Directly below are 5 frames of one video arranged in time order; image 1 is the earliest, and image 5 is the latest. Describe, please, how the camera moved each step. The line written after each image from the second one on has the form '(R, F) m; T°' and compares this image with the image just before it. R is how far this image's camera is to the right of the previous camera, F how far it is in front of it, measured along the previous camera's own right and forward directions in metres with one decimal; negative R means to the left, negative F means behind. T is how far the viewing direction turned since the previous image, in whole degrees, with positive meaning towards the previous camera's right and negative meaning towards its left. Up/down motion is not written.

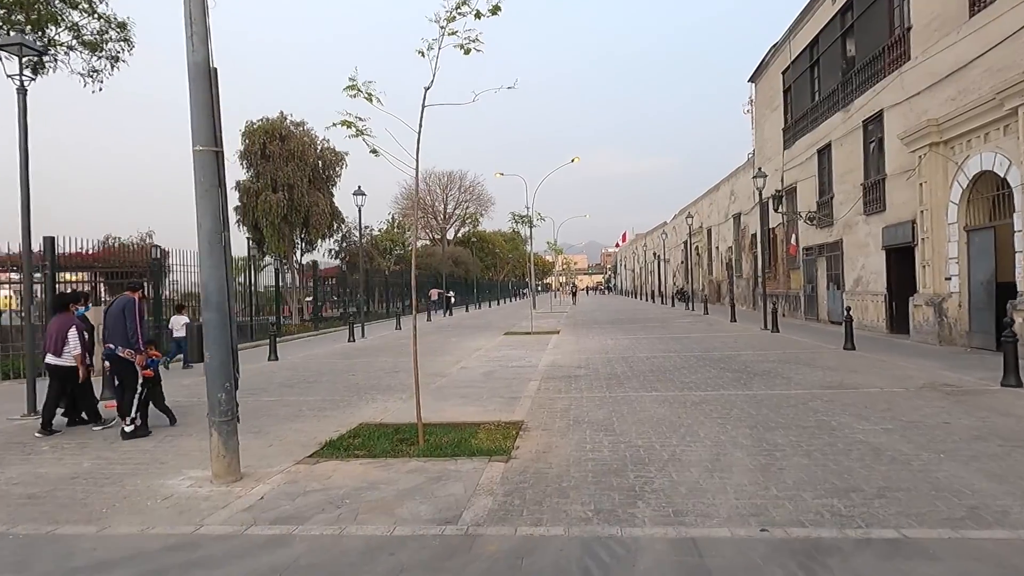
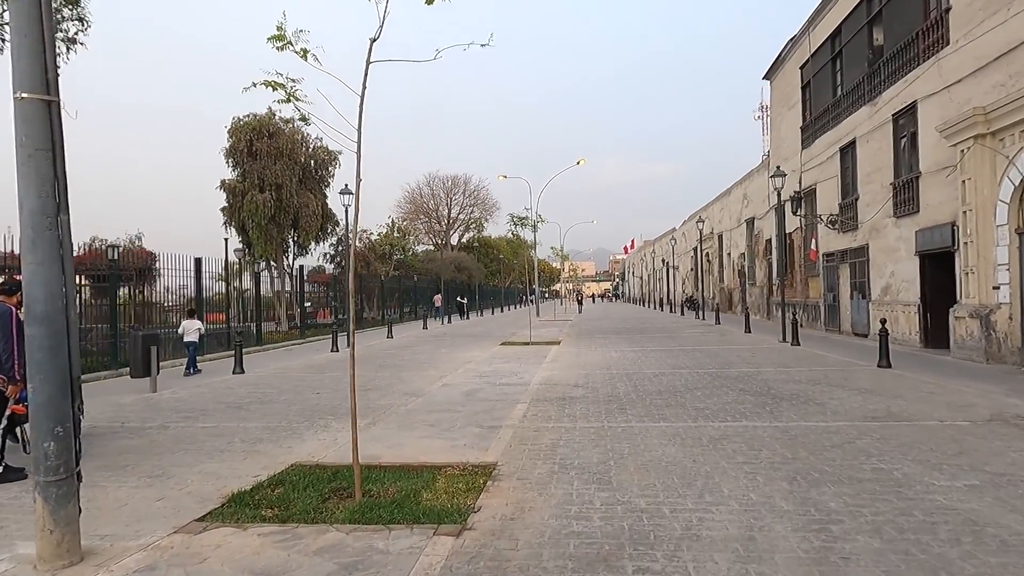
(+0.3, +1.6) m; -1°
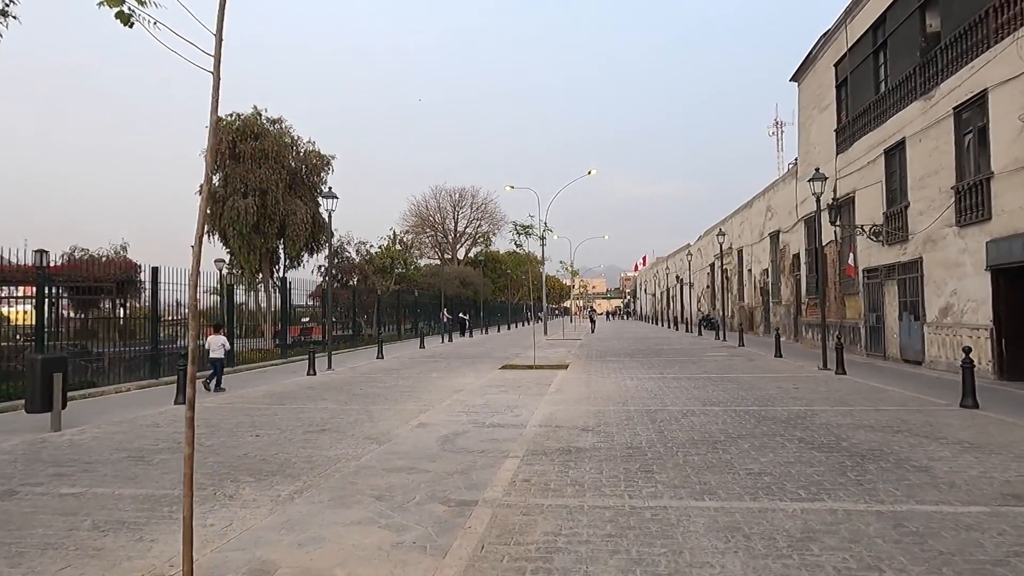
(+0.2, +2.4) m; -1°
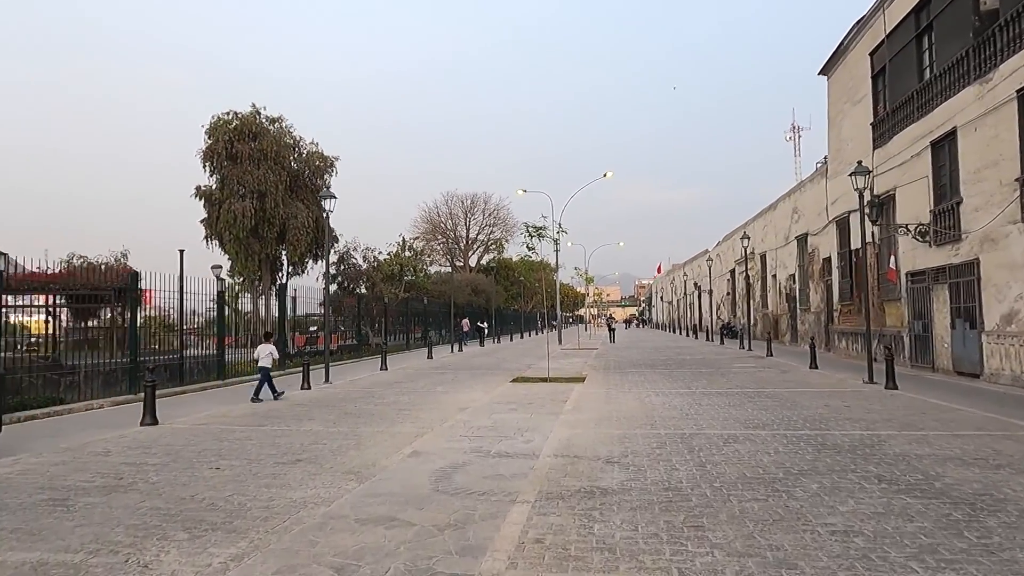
(+0.1, +1.5) m; -1°
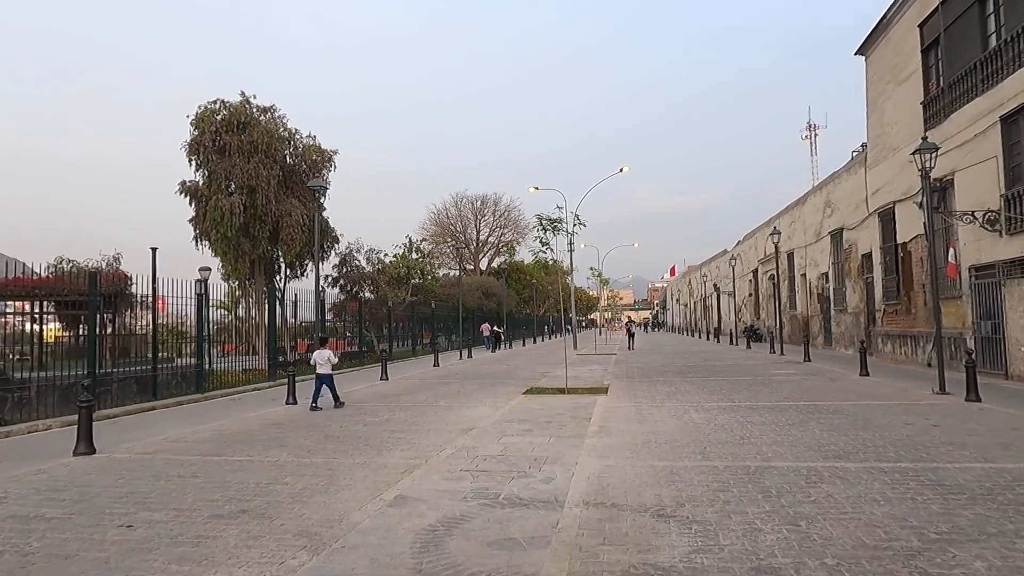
(0.0, +2.0) m; -1°
